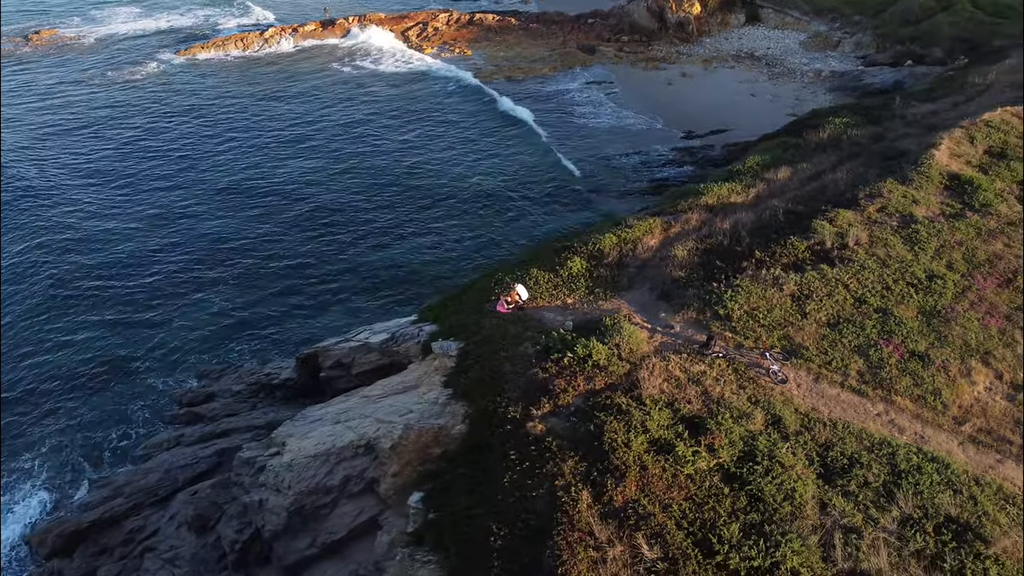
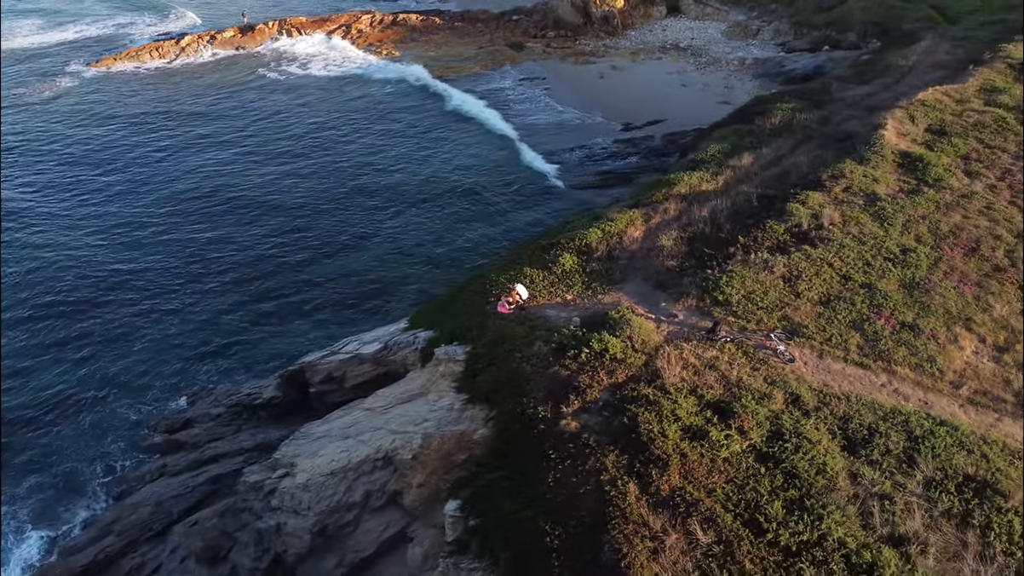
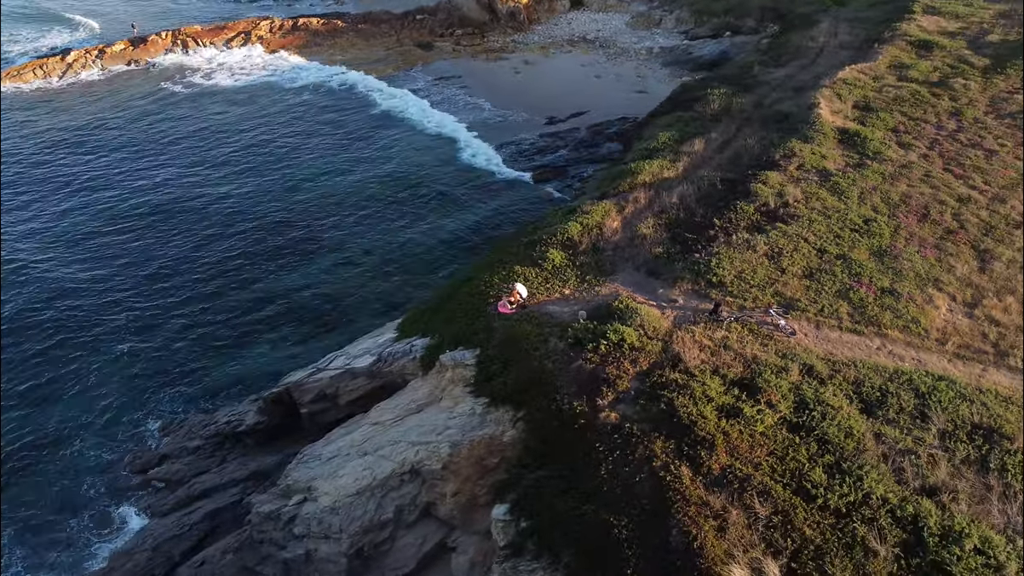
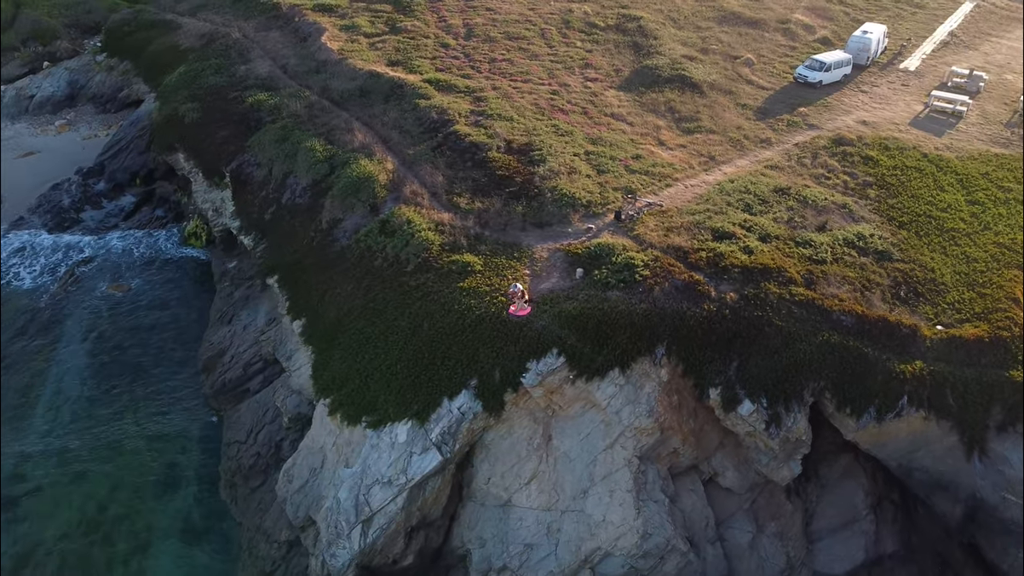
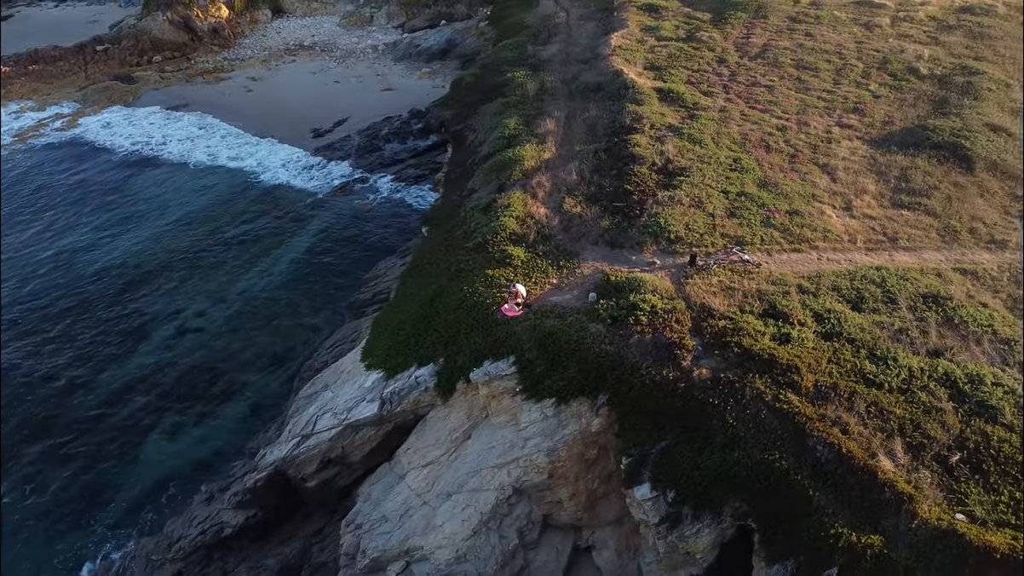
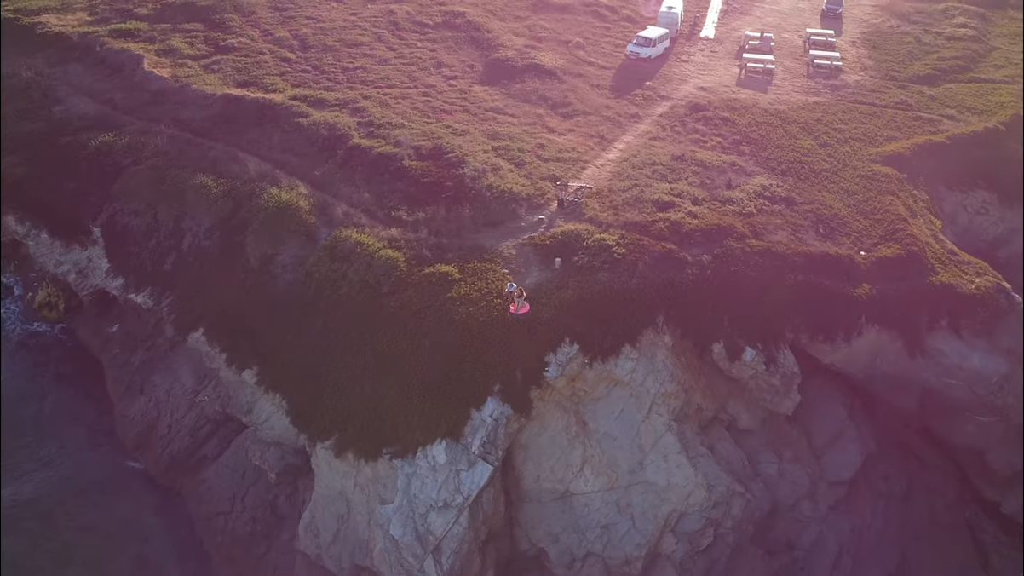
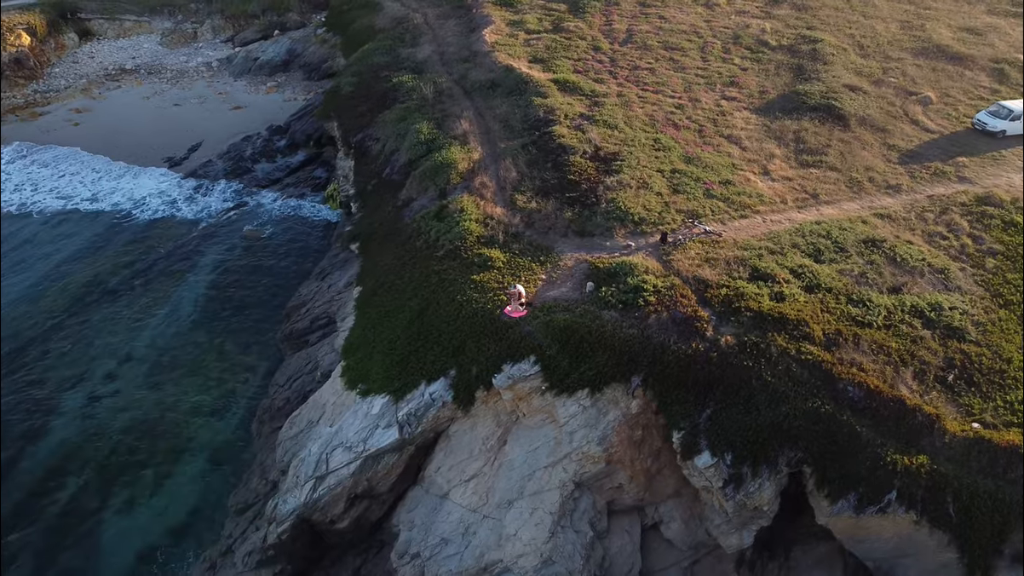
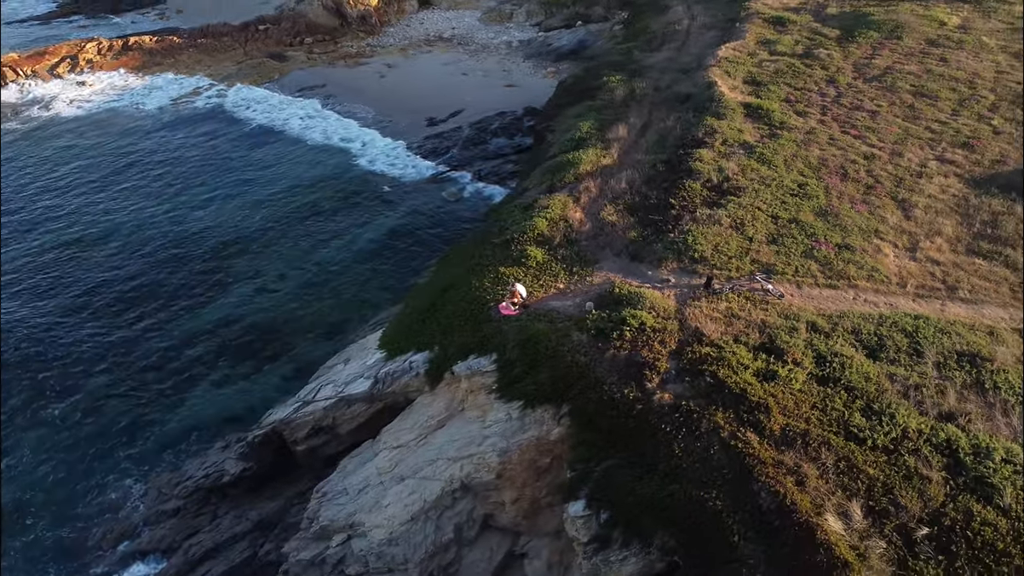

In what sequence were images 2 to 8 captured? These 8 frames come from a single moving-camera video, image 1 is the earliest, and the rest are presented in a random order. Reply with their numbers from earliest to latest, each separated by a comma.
2, 3, 8, 5, 7, 4, 6
